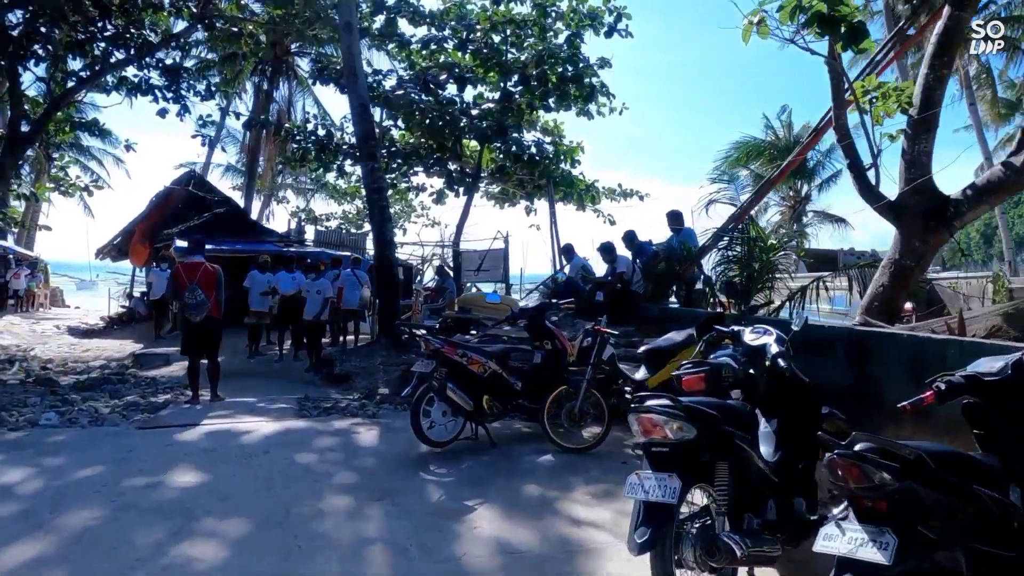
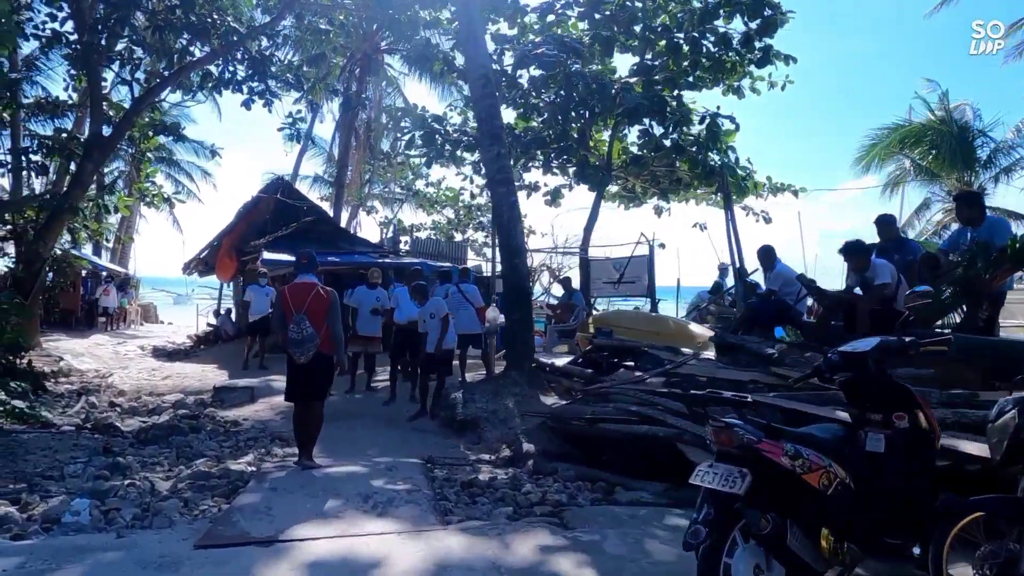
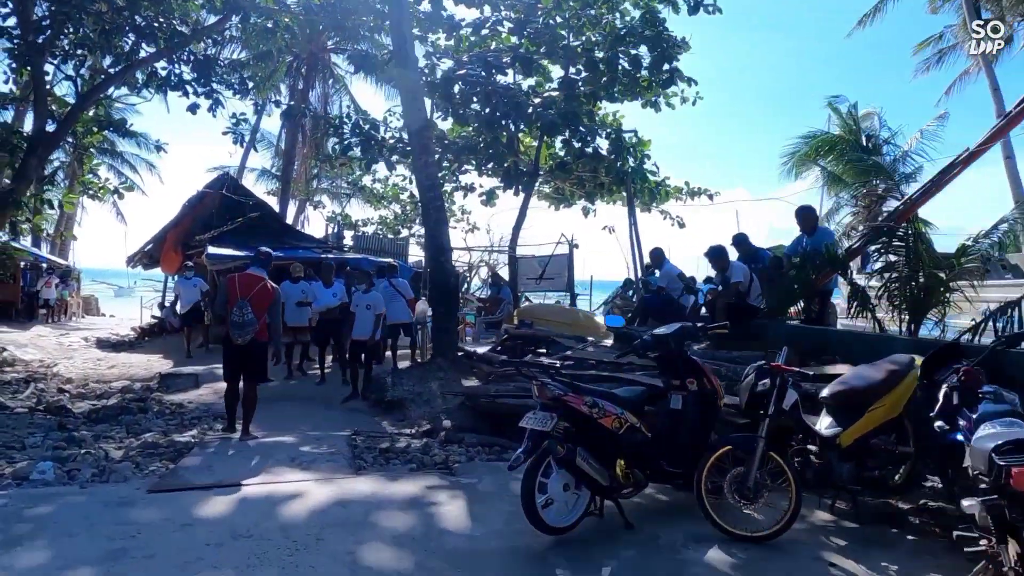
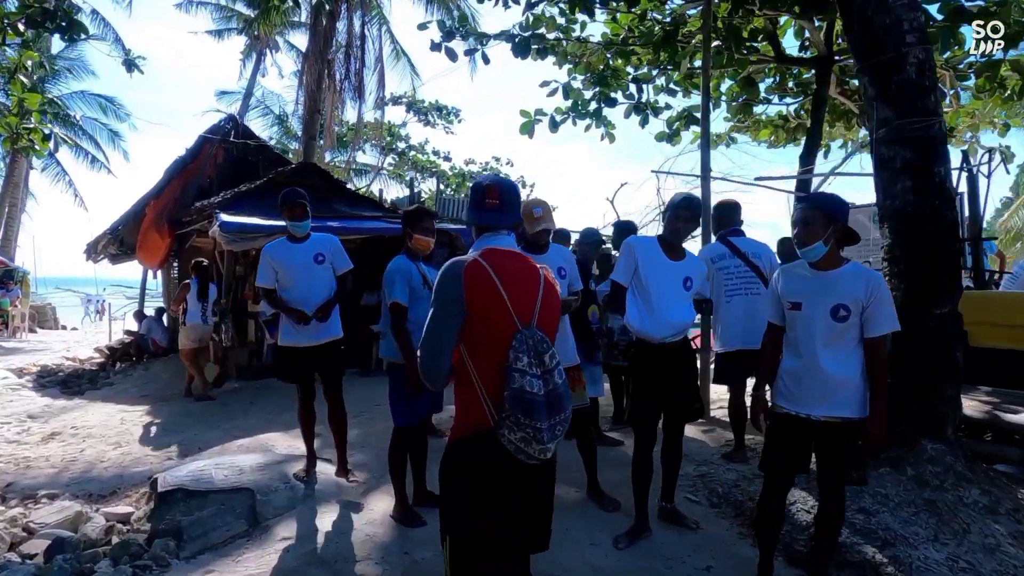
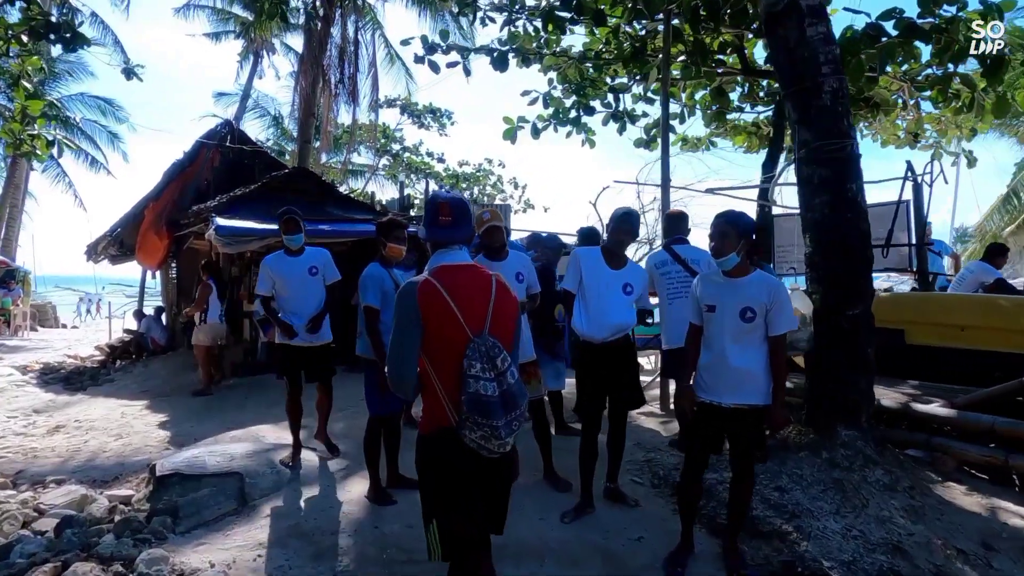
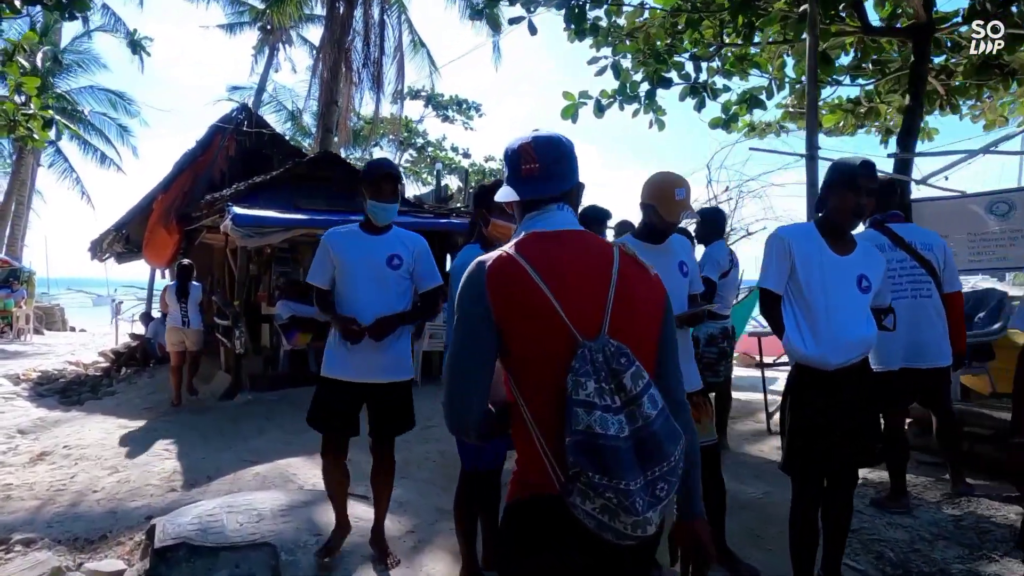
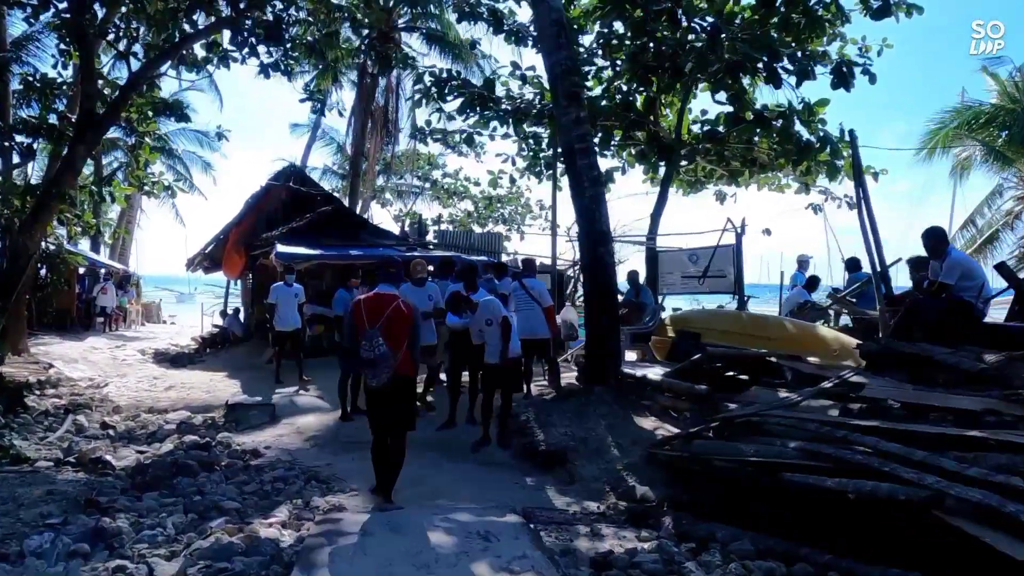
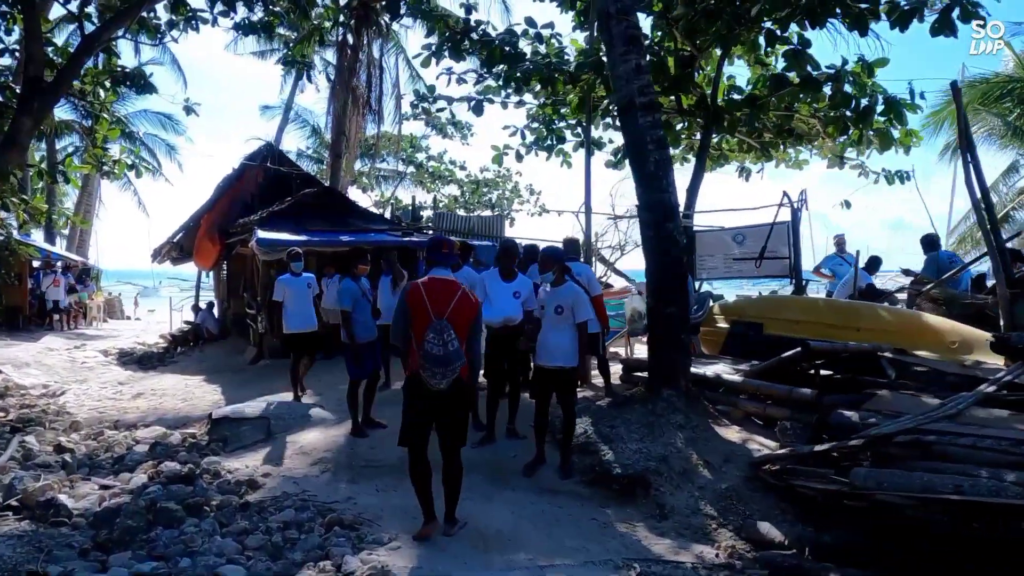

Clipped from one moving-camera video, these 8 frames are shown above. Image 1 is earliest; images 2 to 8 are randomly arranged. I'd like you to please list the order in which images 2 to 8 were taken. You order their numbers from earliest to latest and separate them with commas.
3, 2, 7, 8, 5, 4, 6
